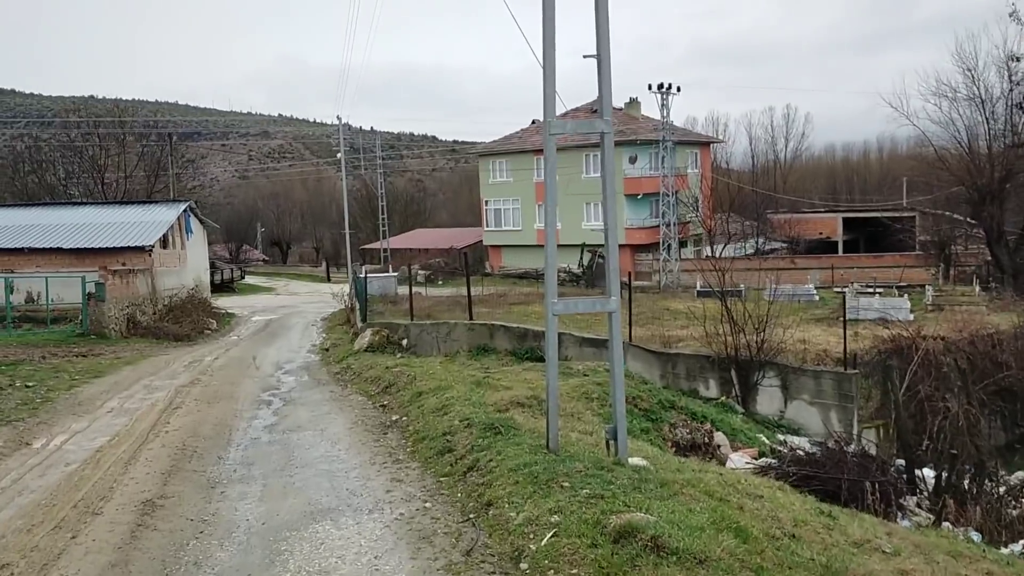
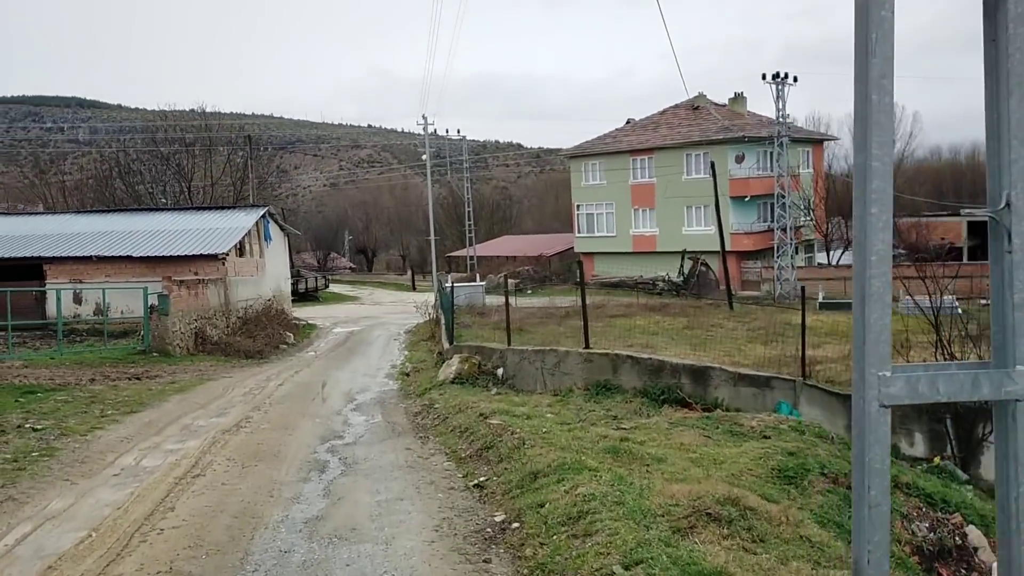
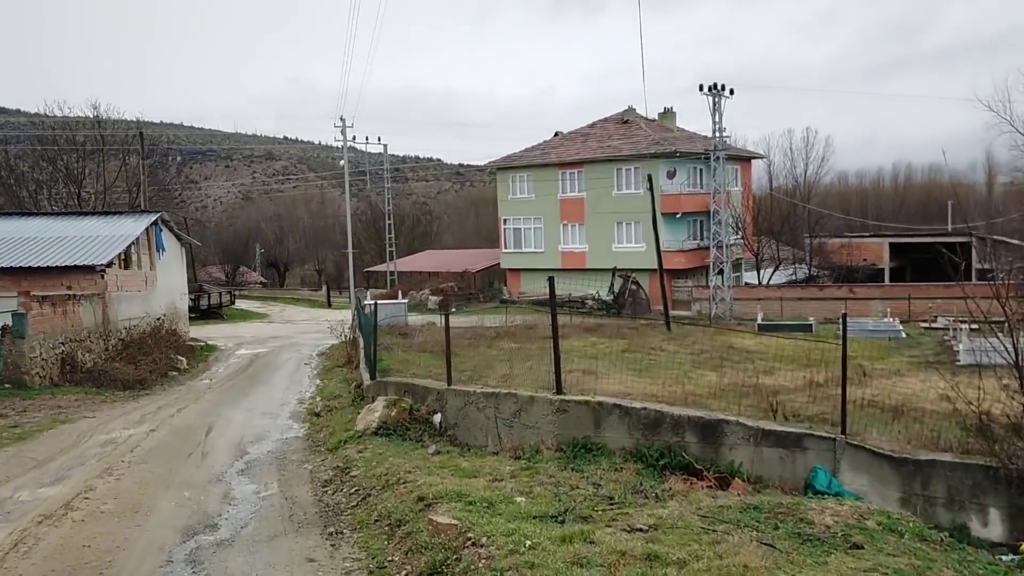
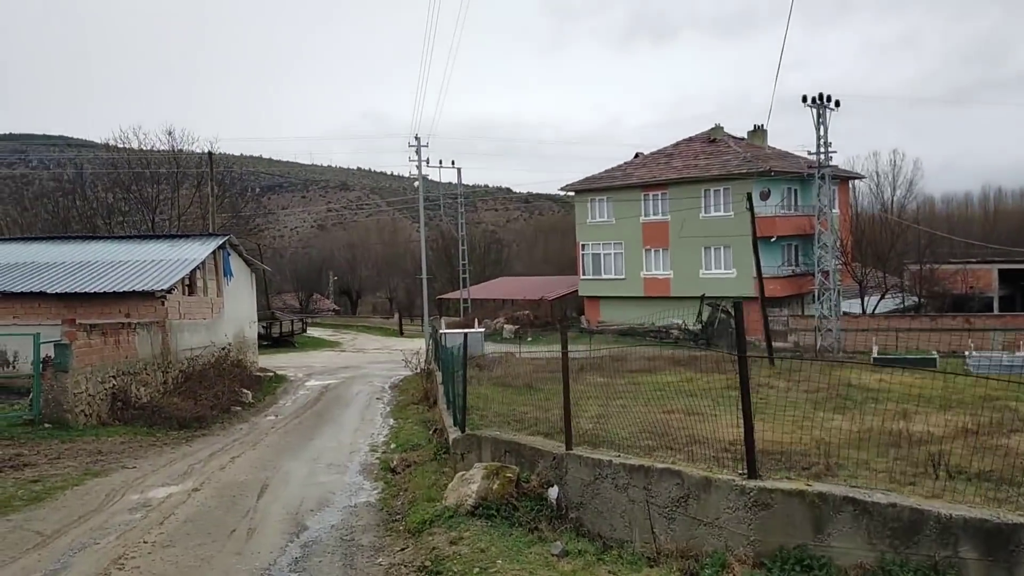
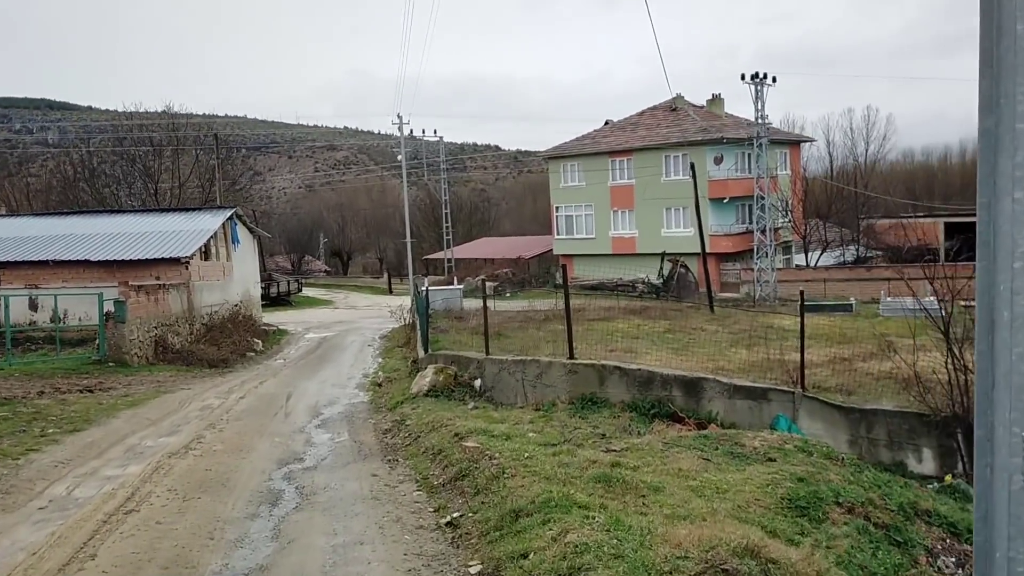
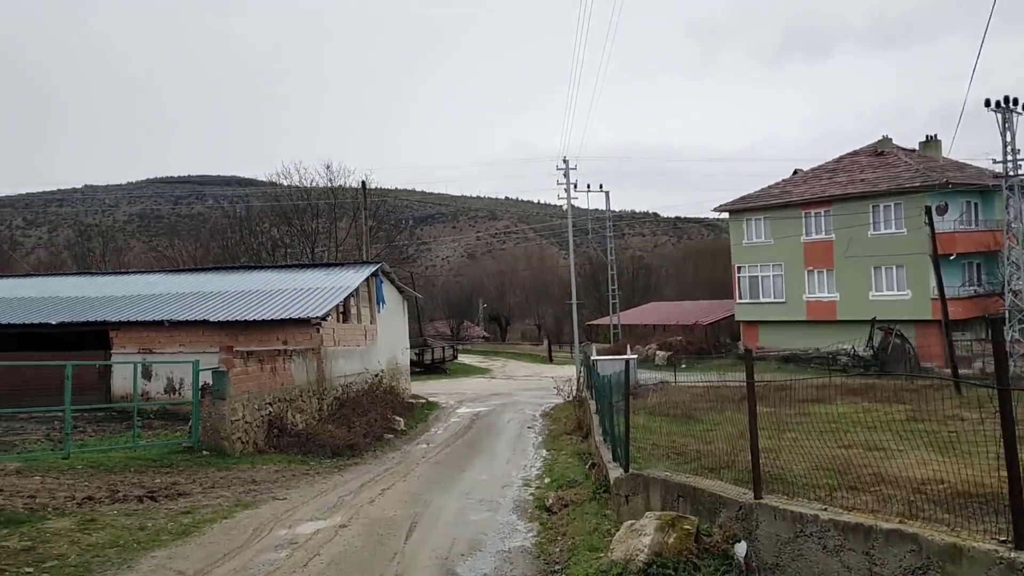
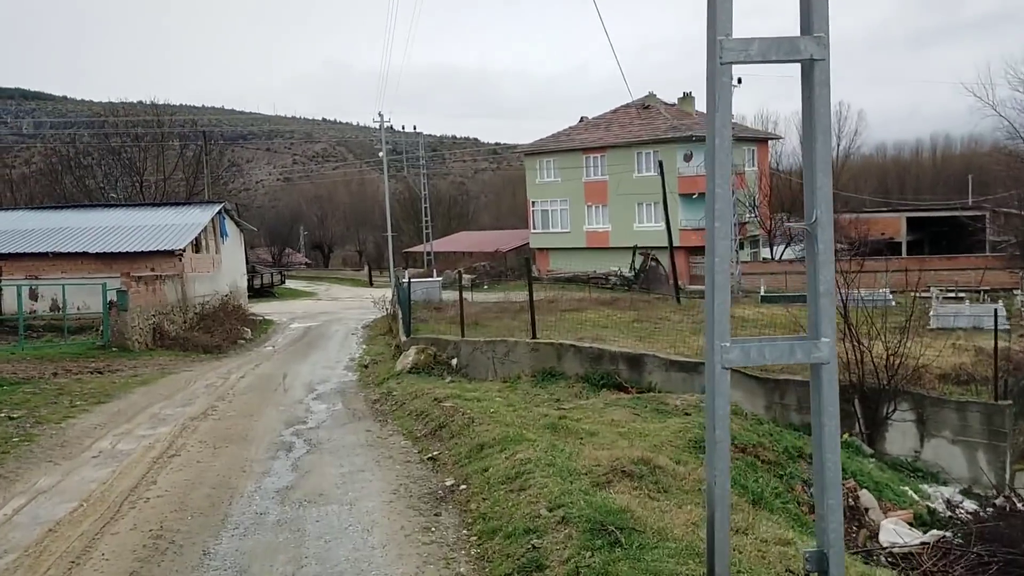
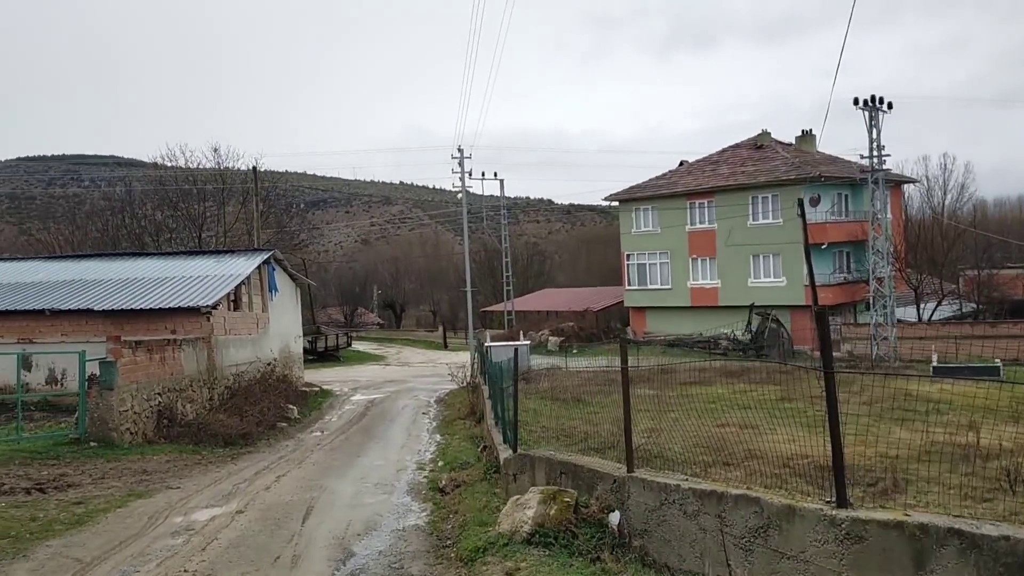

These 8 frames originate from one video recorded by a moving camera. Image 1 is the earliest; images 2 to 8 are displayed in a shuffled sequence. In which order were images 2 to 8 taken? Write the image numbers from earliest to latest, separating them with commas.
7, 2, 5, 3, 4, 8, 6
